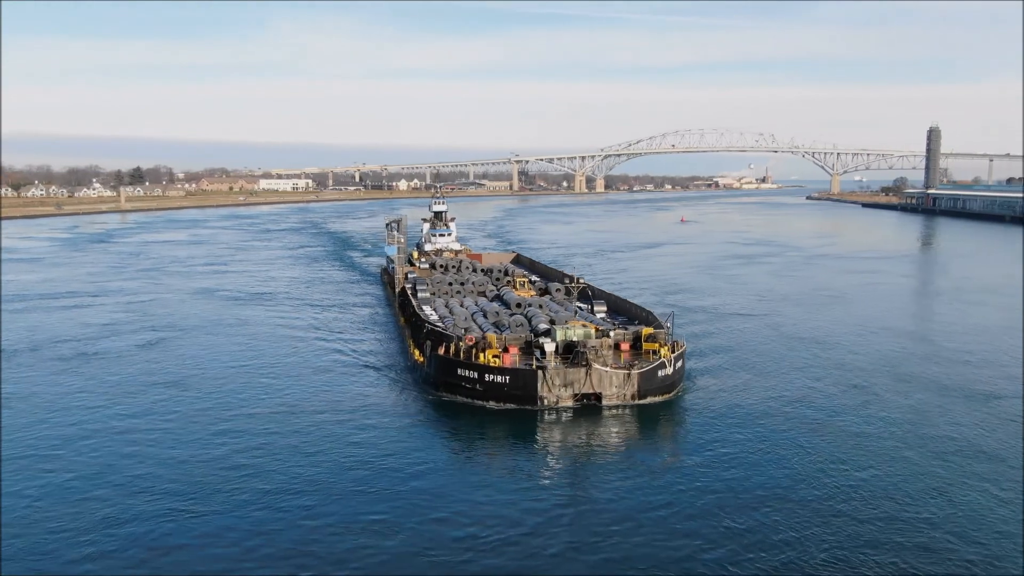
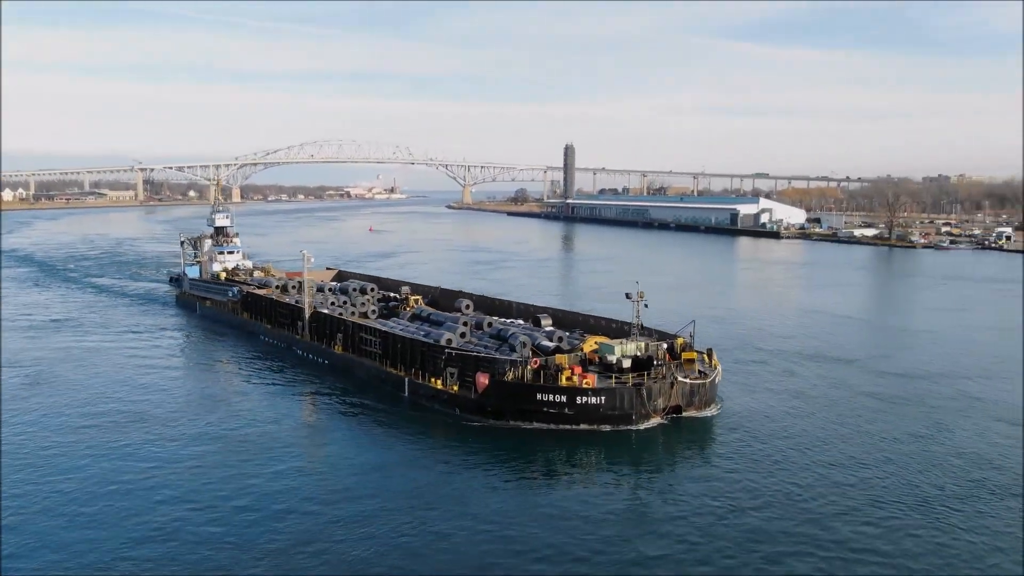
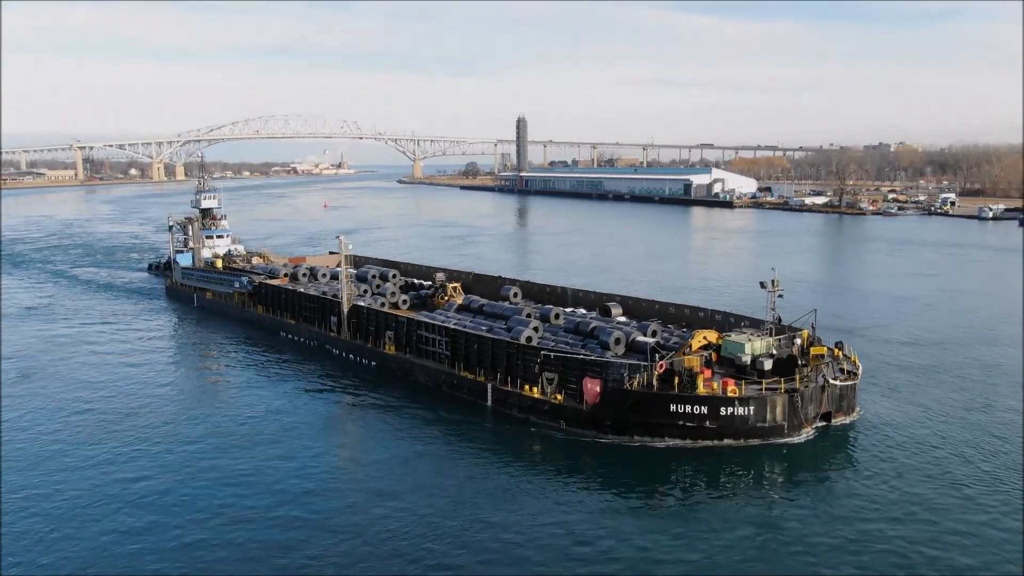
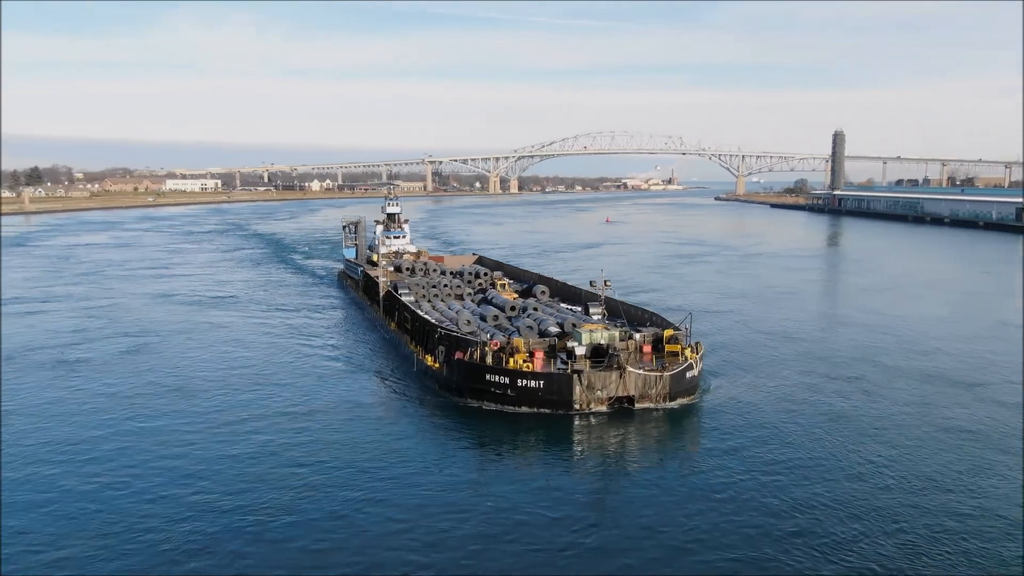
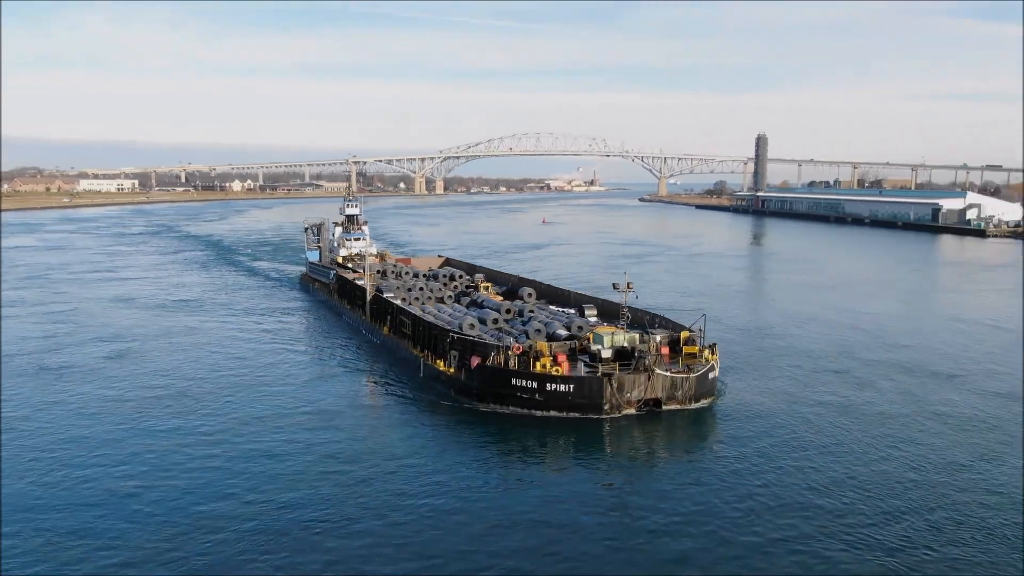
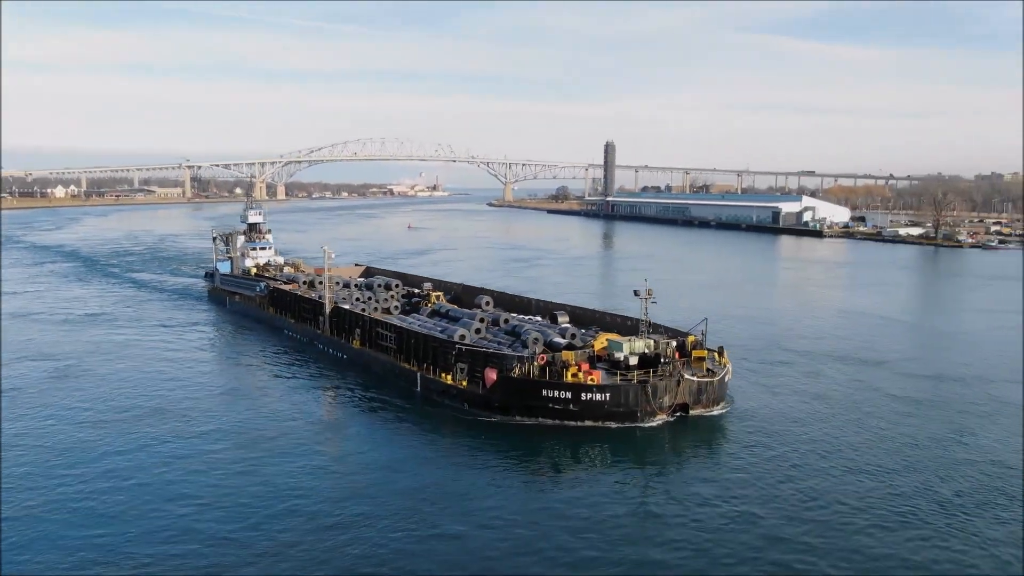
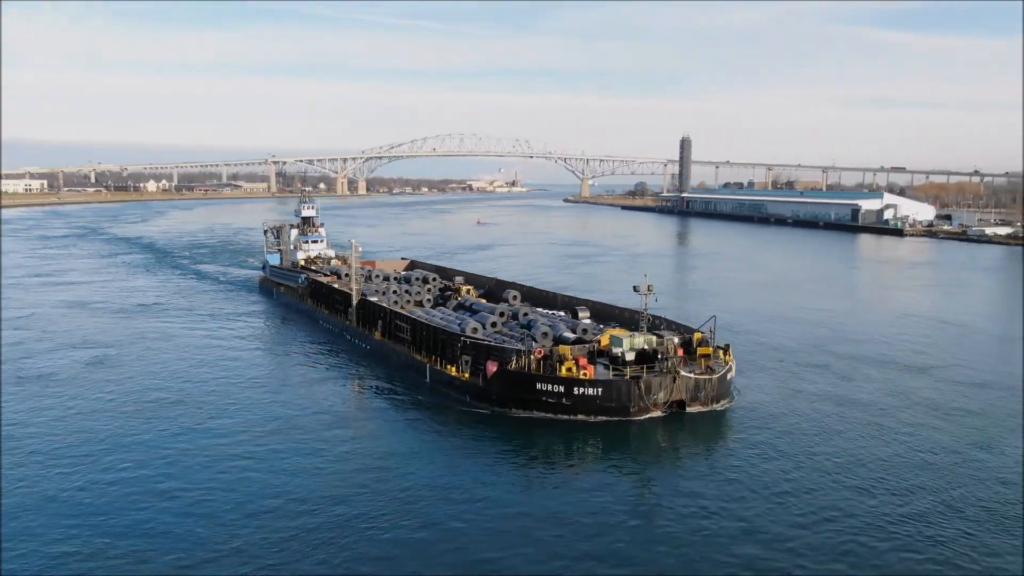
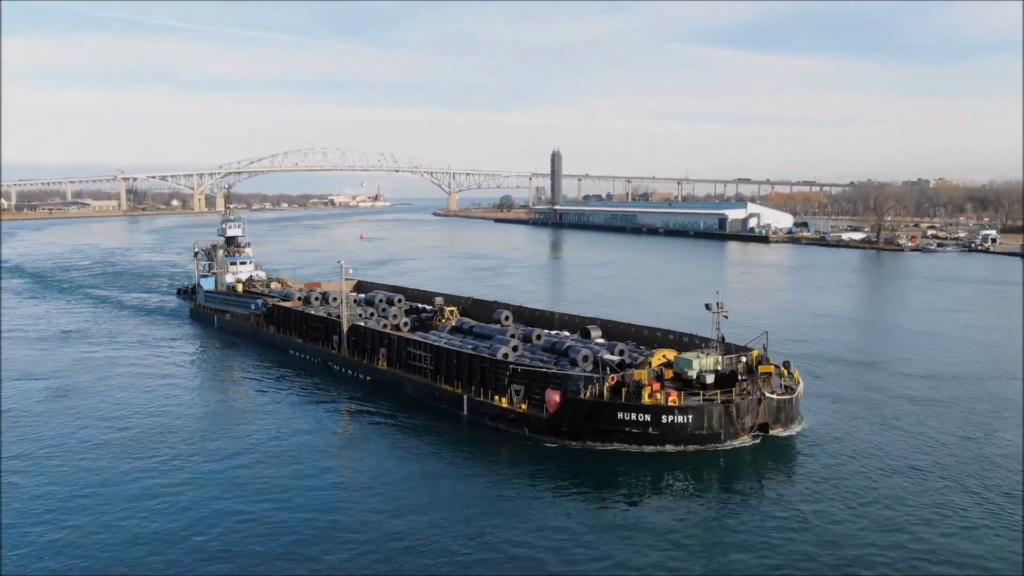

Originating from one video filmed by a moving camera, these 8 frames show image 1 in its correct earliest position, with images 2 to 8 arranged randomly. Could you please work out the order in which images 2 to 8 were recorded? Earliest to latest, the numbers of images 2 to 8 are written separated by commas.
4, 5, 7, 6, 2, 8, 3
